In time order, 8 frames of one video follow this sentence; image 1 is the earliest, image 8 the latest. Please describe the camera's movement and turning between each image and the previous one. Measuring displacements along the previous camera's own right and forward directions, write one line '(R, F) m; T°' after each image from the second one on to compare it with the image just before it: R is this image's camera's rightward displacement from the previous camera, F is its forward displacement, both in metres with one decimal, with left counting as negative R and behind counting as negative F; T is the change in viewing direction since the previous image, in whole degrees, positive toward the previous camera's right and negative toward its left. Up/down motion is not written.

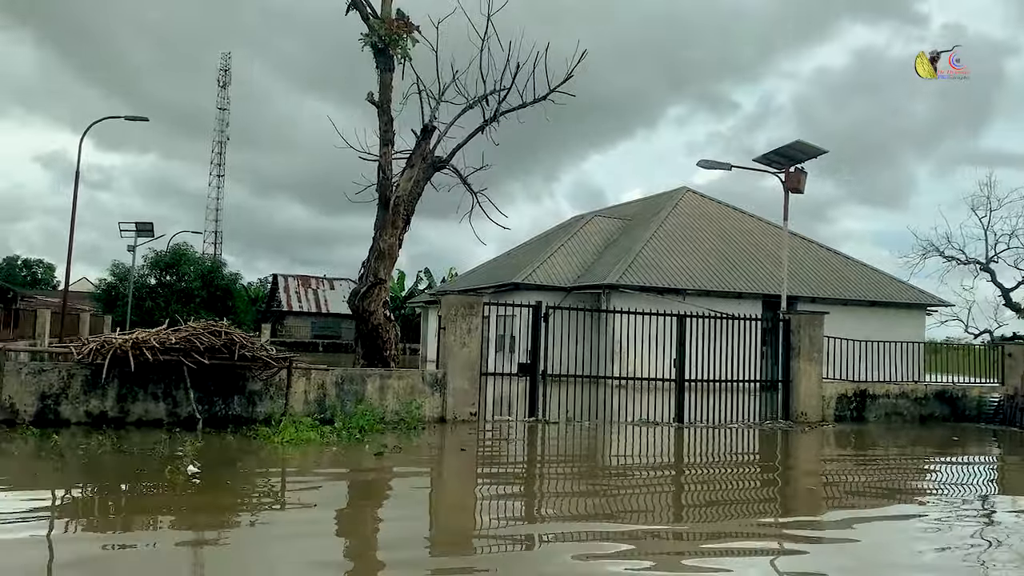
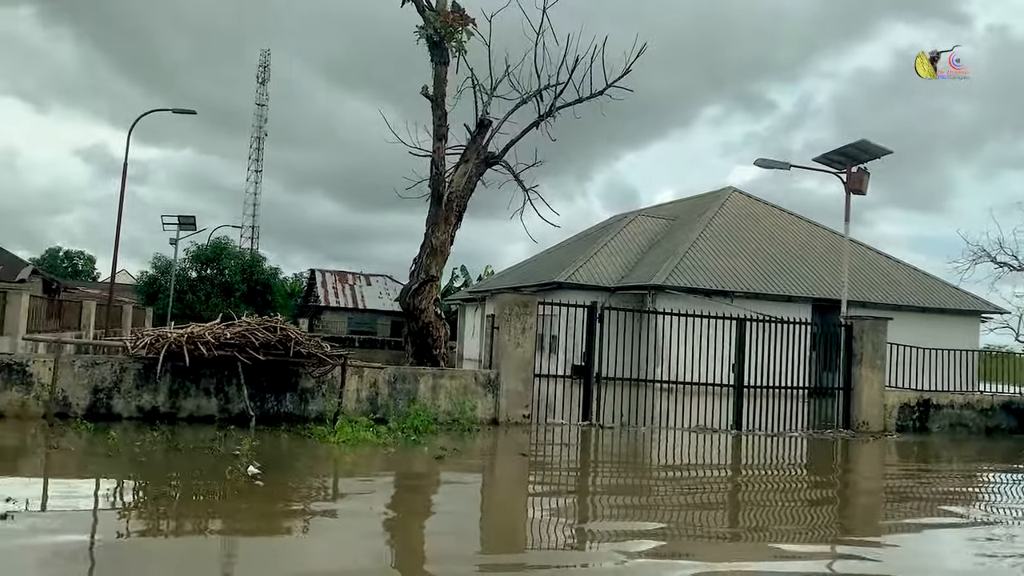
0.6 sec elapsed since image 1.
(-0.3, +0.3) m; -2°
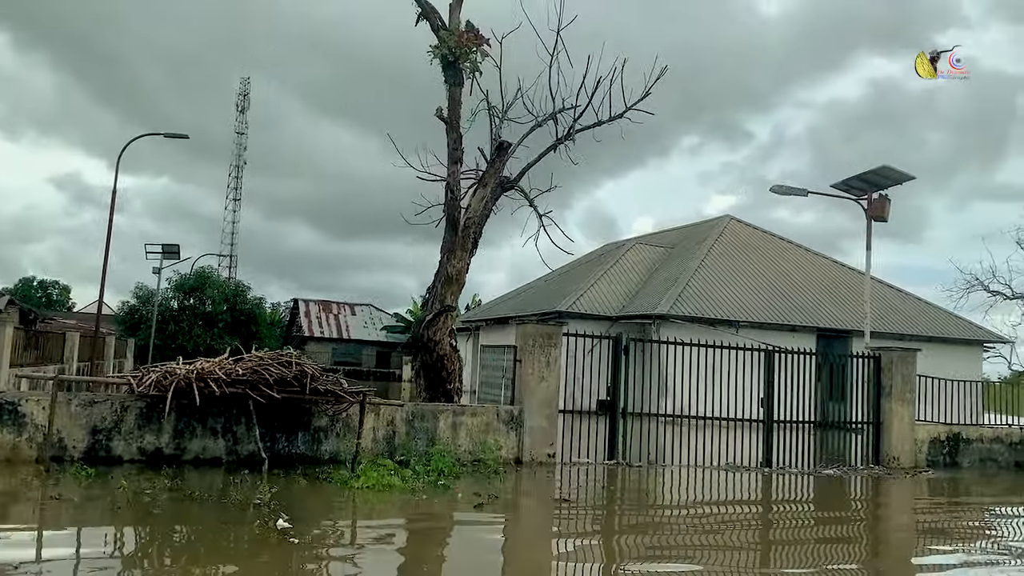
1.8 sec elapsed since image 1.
(-0.6, +0.6) m; +2°
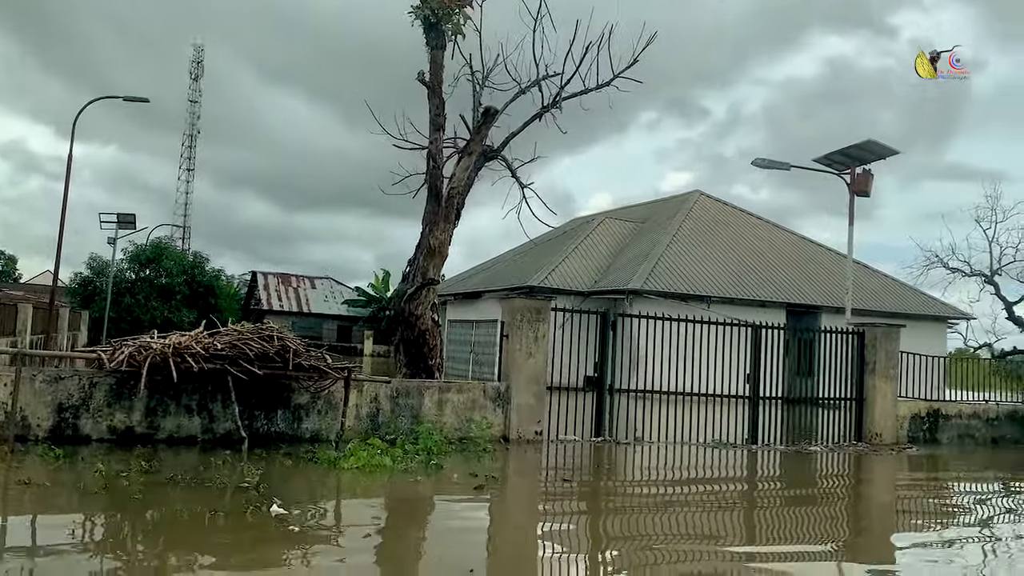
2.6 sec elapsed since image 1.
(-0.4, +0.4) m; +3°
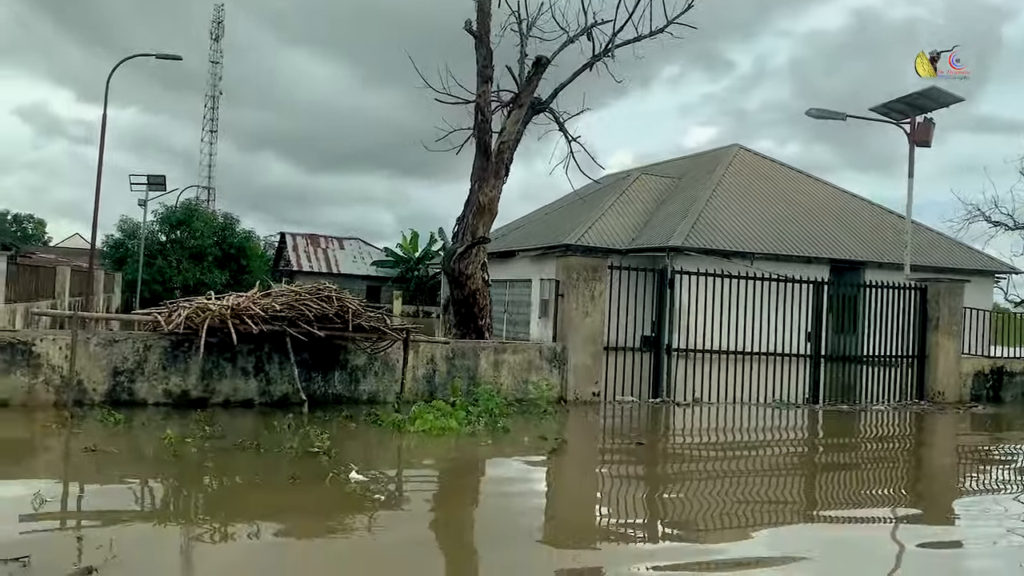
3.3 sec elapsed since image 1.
(-0.4, +0.3) m; -1°
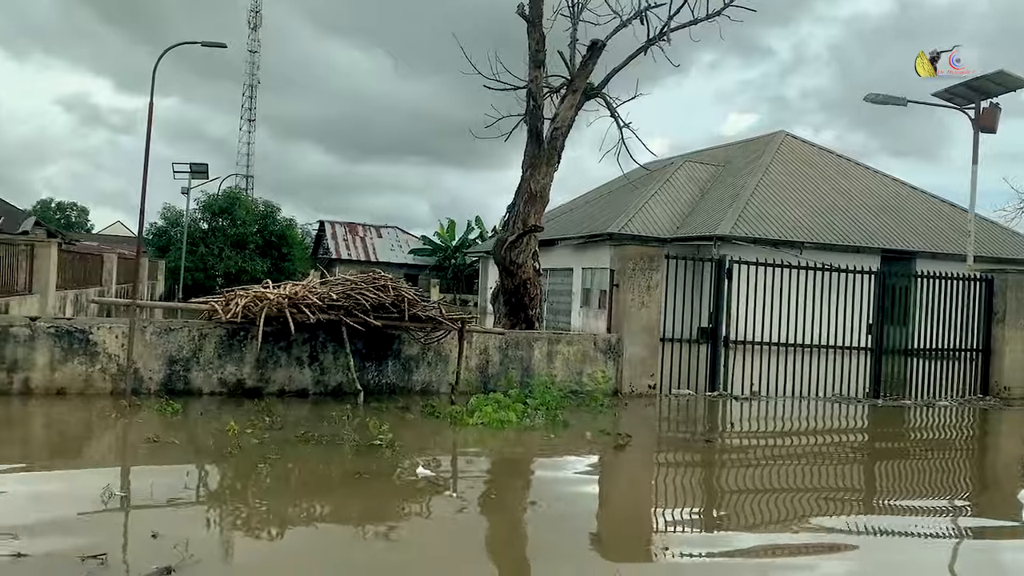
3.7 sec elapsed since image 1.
(-0.2, +0.2) m; -2°
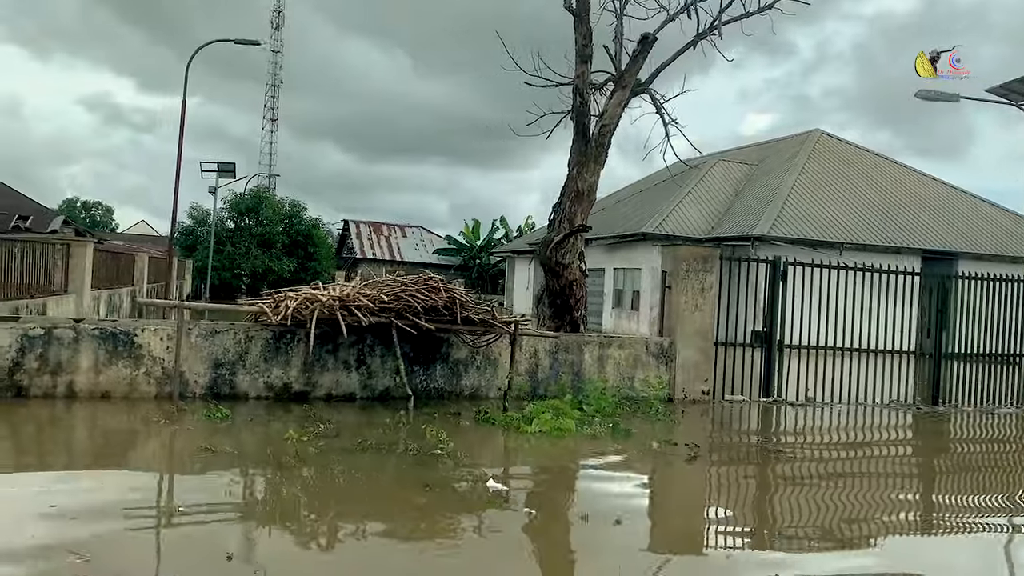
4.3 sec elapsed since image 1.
(-0.3, +0.3) m; -1°
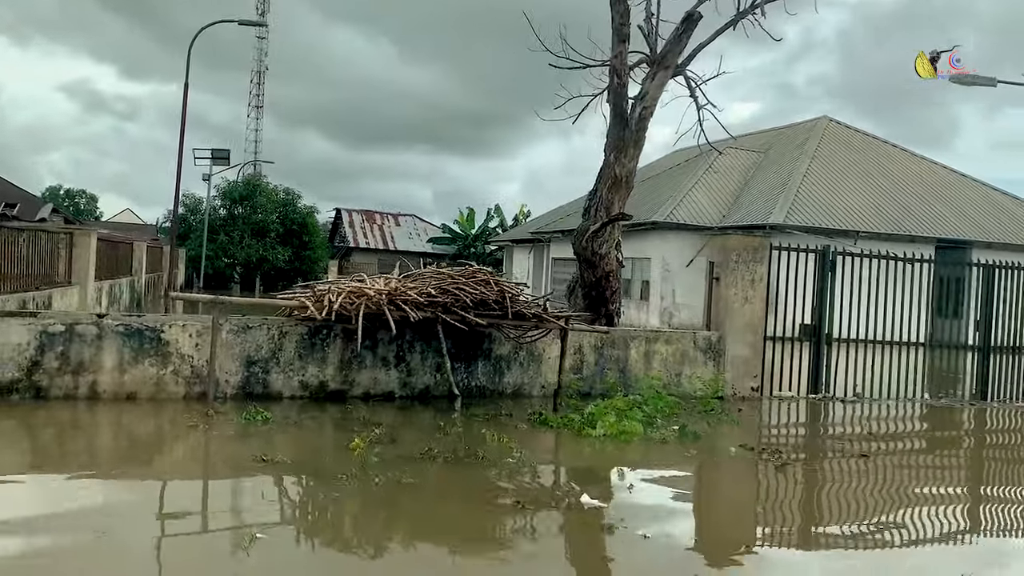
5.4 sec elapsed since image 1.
(-0.6, +0.5) m; +1°
